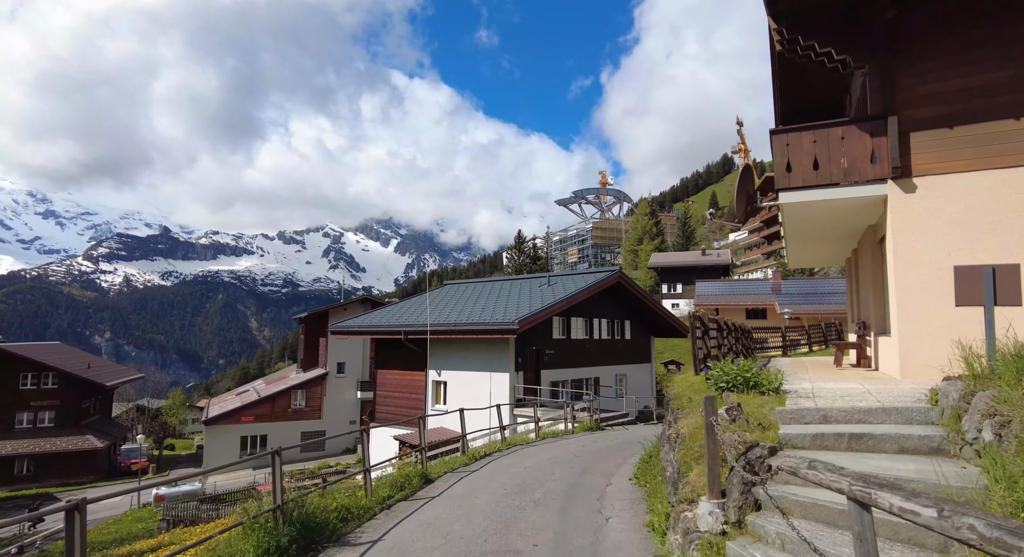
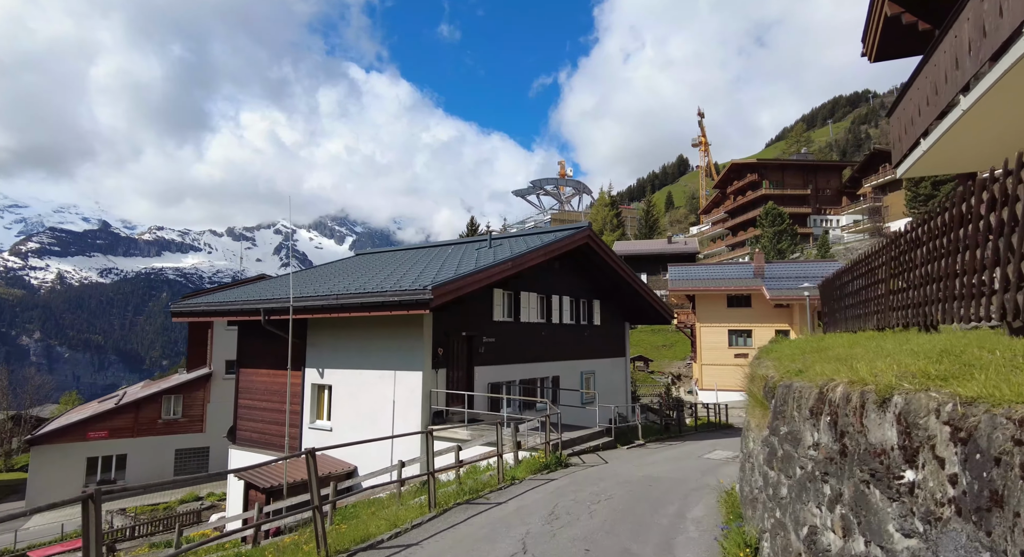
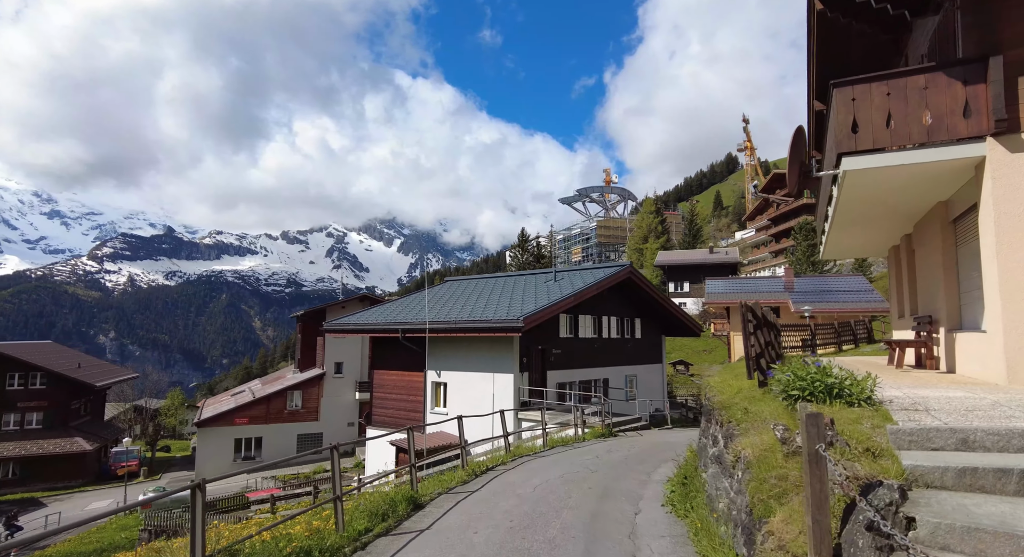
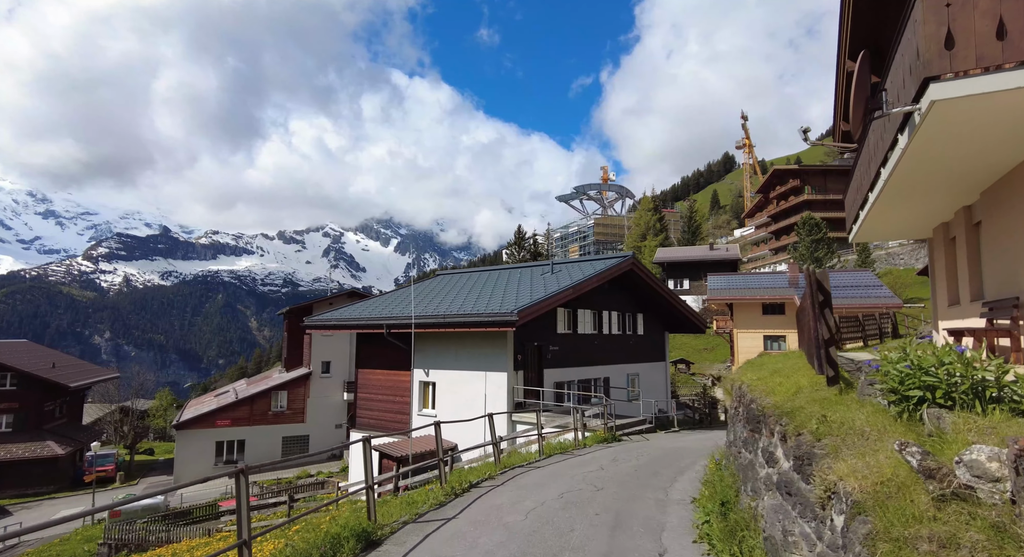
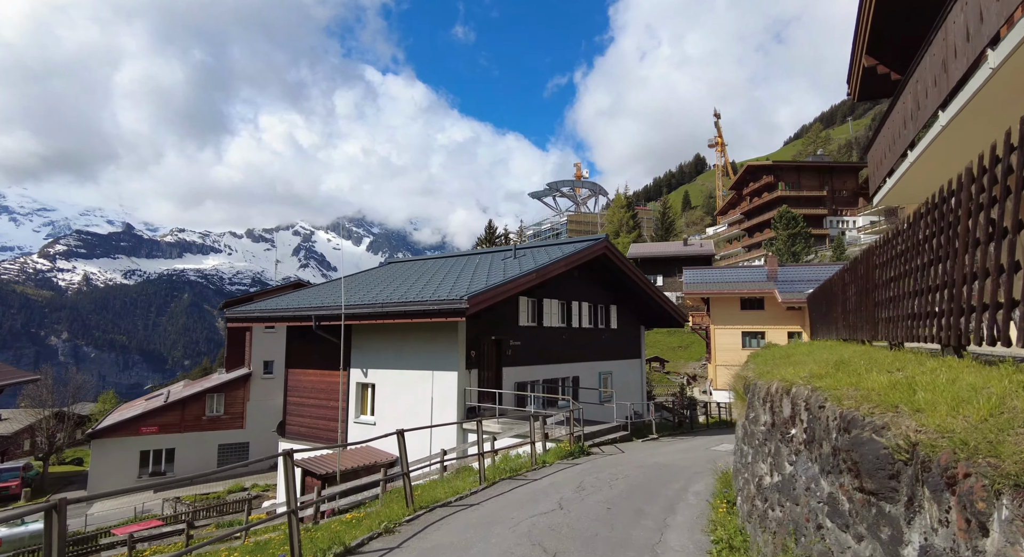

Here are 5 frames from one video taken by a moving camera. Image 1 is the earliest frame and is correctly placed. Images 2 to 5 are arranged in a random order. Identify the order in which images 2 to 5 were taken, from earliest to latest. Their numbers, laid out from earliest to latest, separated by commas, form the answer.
3, 4, 5, 2
